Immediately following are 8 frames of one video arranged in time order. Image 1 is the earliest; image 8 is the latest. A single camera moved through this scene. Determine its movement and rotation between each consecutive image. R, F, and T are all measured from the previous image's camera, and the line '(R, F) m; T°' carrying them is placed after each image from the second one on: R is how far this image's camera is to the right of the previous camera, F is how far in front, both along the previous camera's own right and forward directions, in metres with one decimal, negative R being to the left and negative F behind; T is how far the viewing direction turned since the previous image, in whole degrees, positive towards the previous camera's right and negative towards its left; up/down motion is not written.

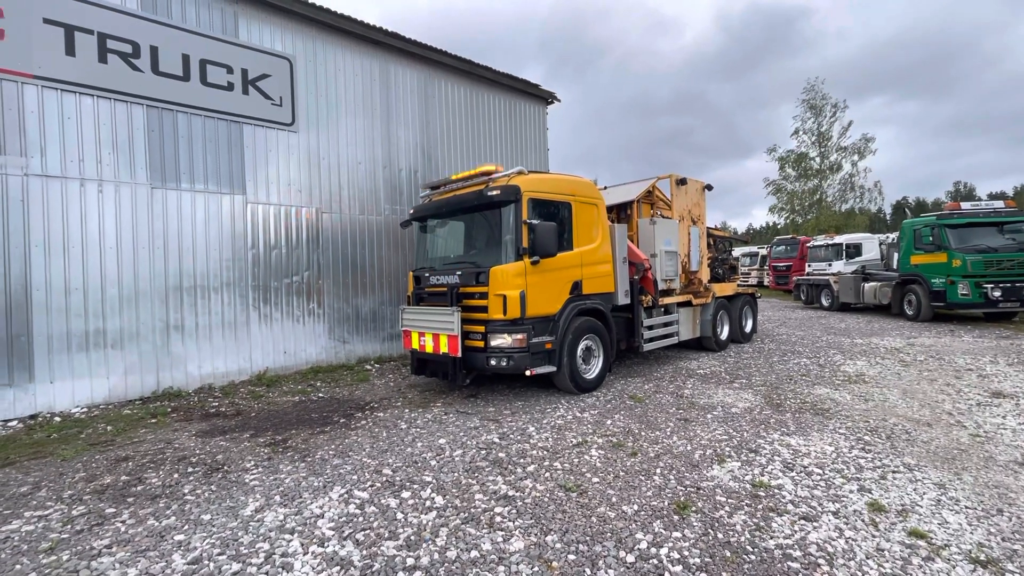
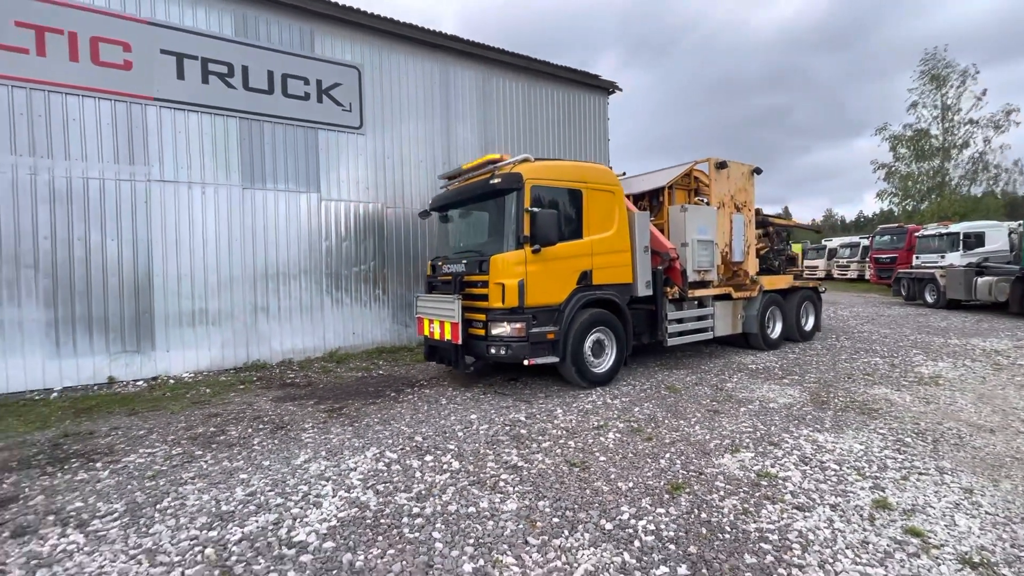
(+0.6, -0.3) m; -10°
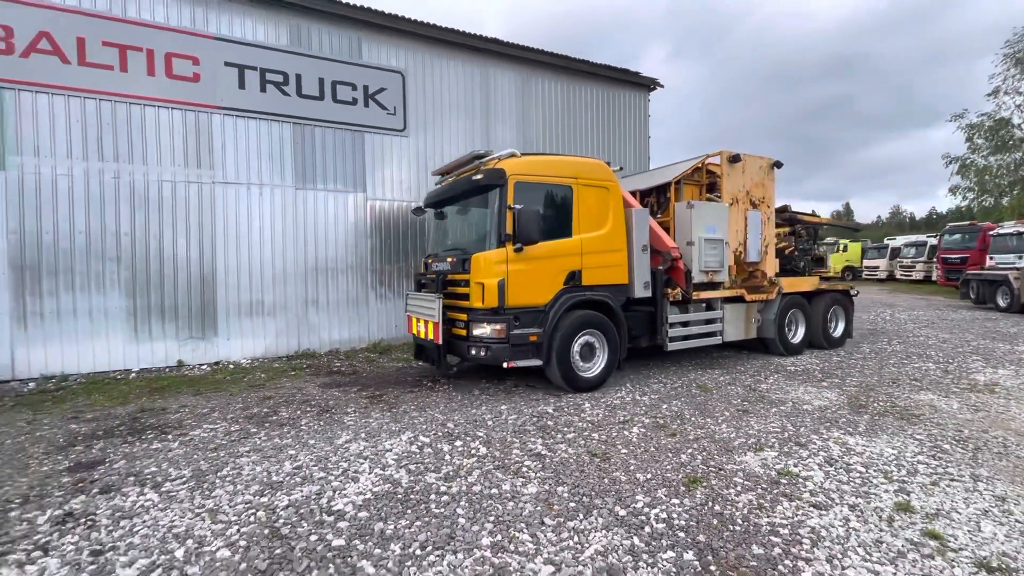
(+0.2, -0.2) m; -5°
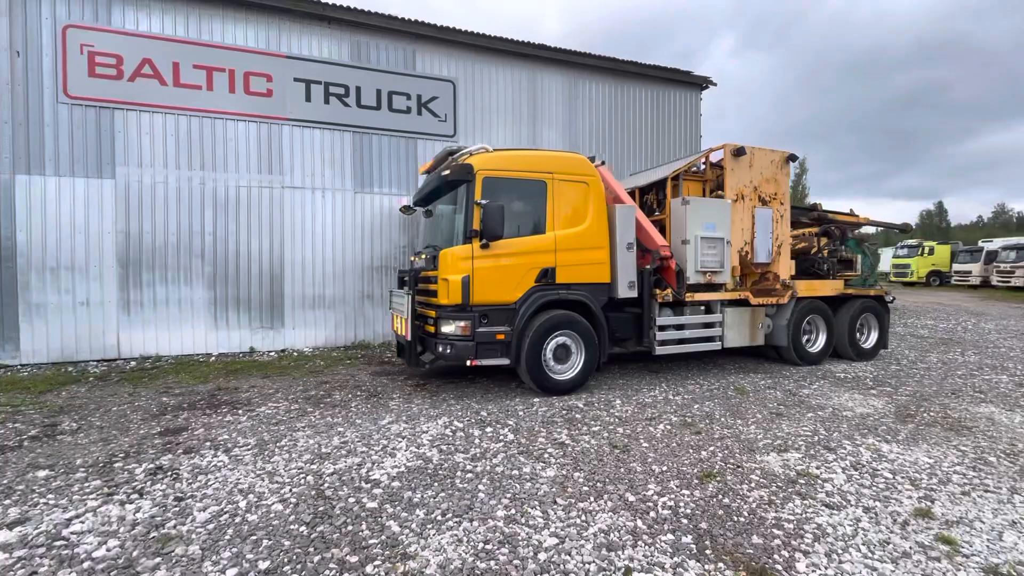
(+0.3, -0.3) m; -7°
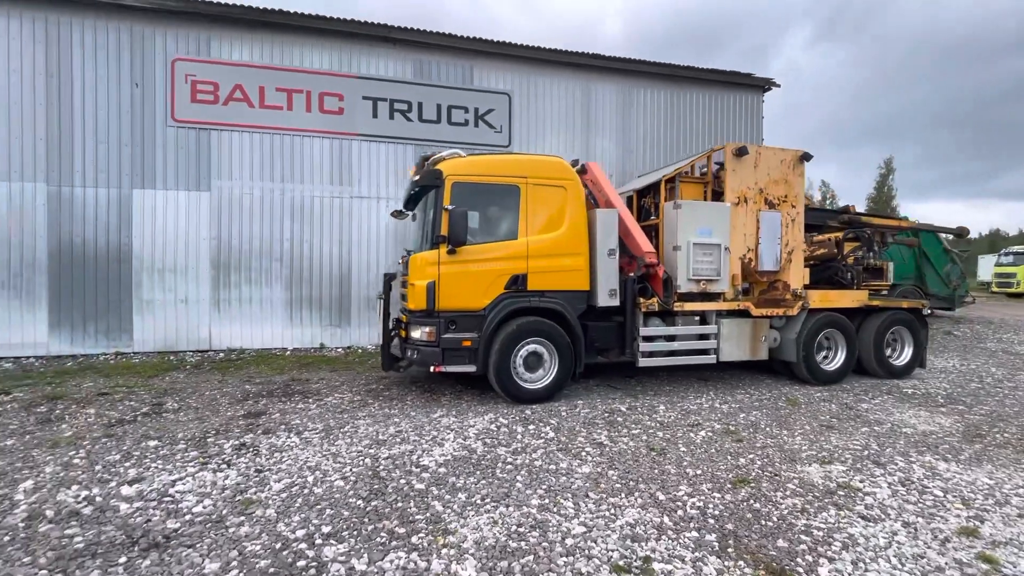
(+0.2, -0.3) m; -7°
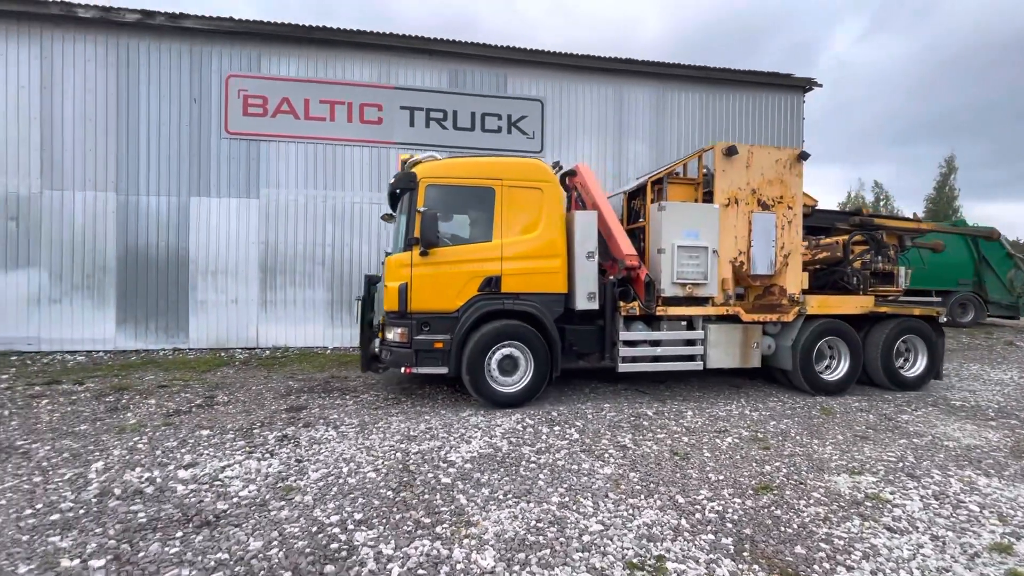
(+0.1, -0.2) m; -4°
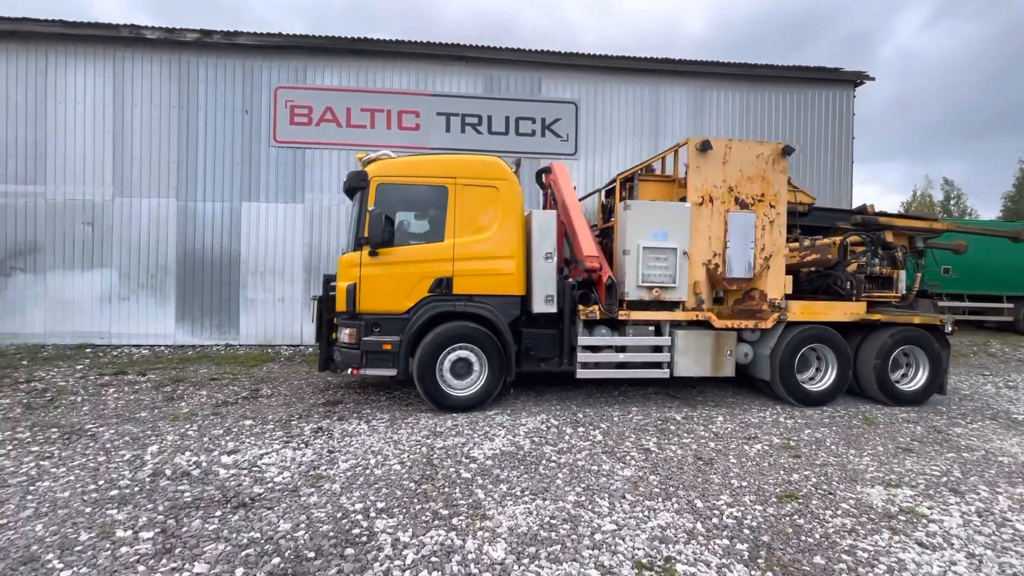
(+0.2, -0.1) m; -5°
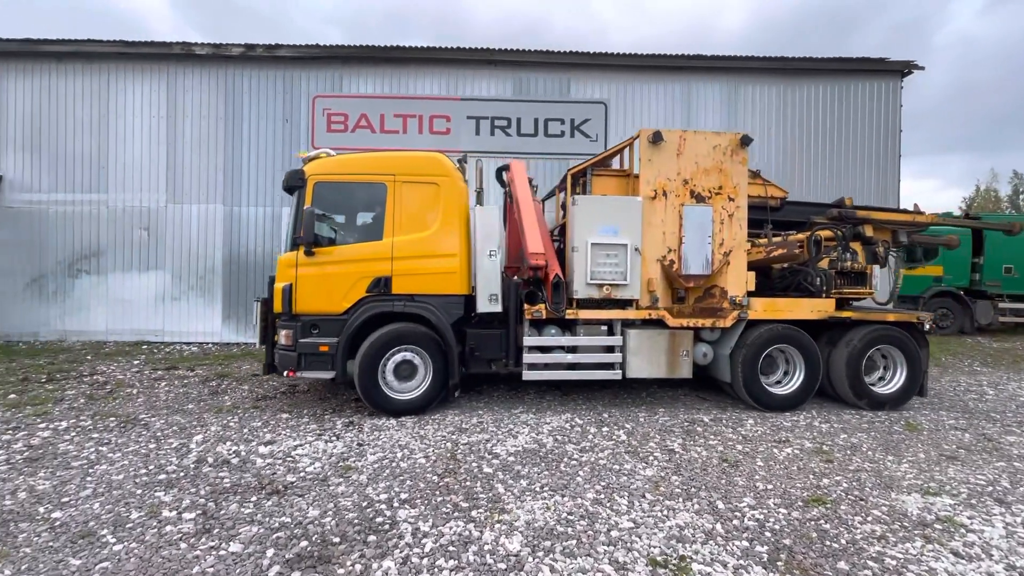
(+0.1, -0.1) m; -4°
